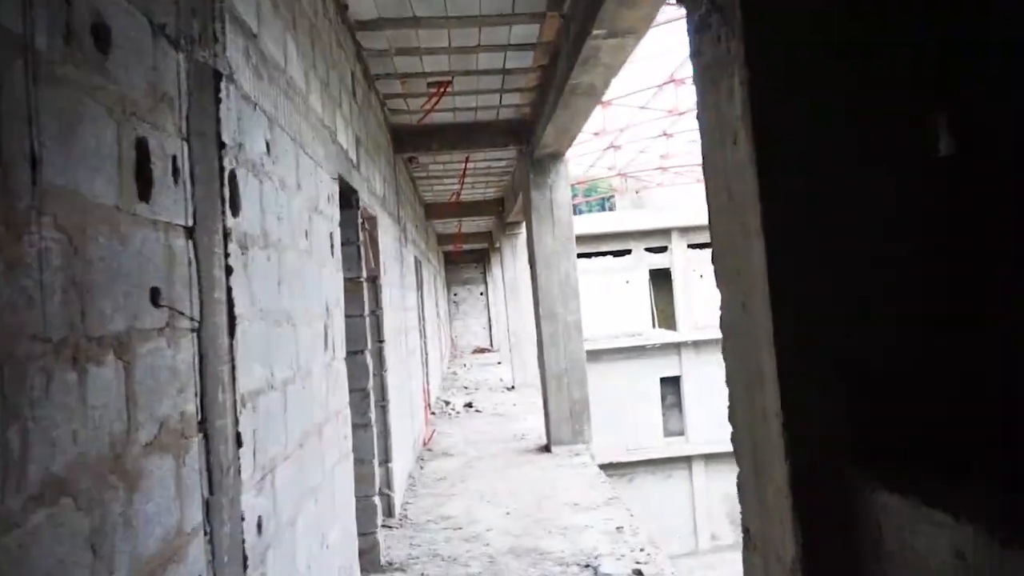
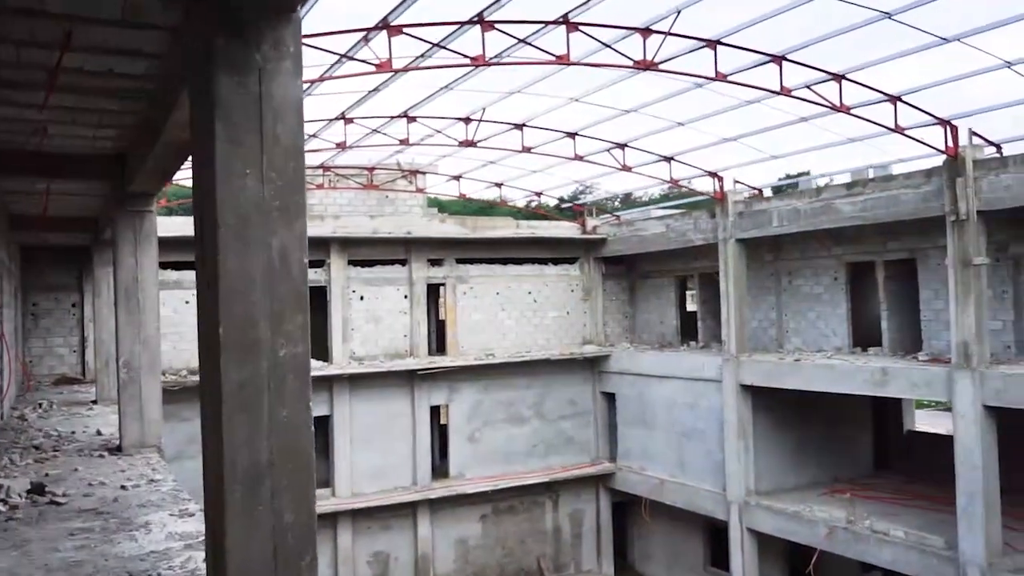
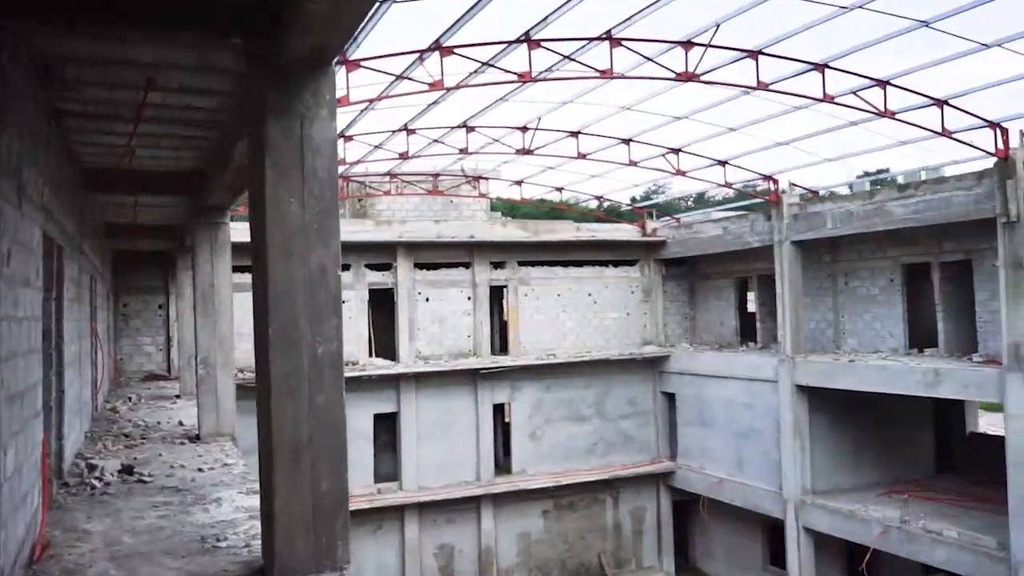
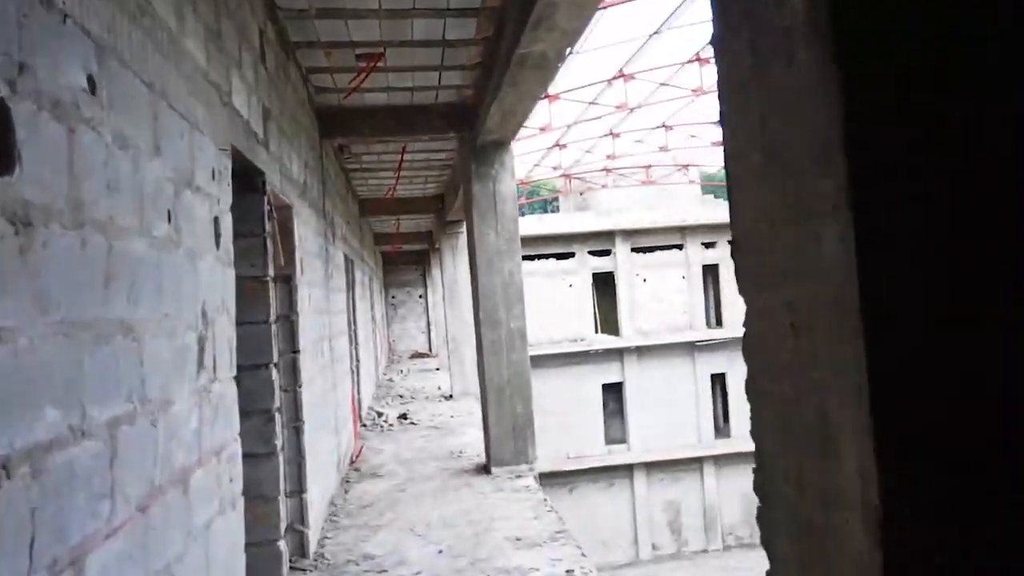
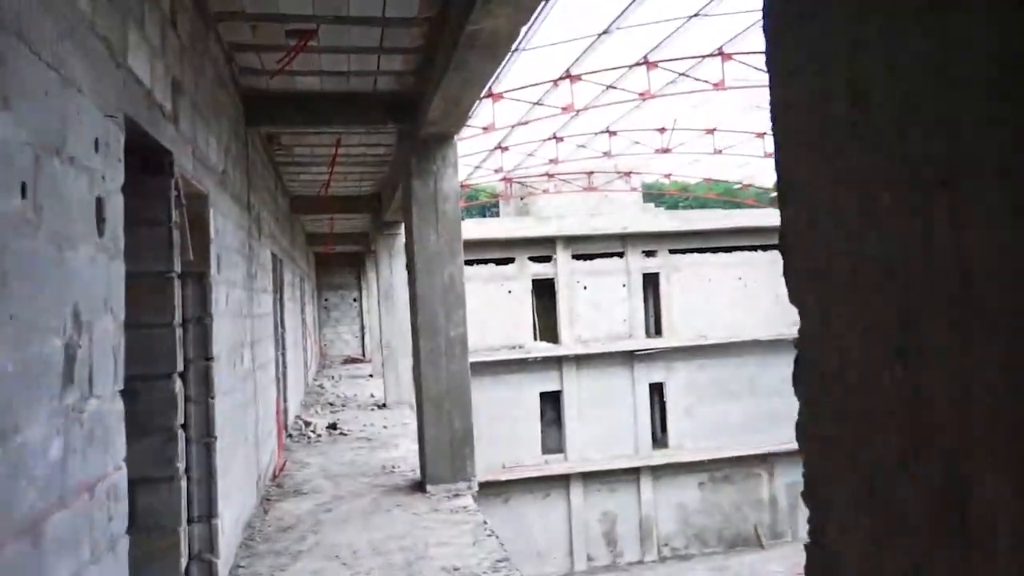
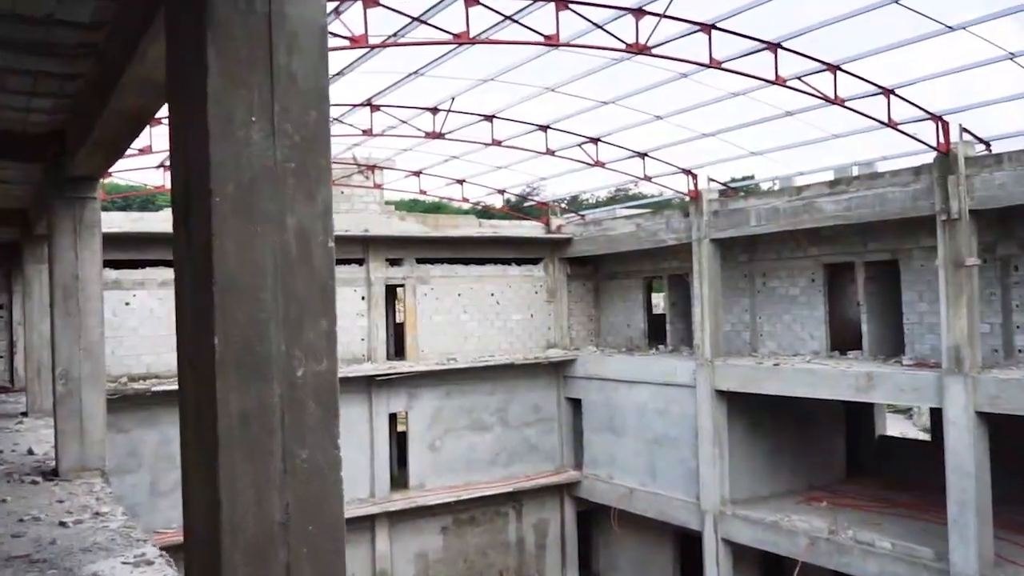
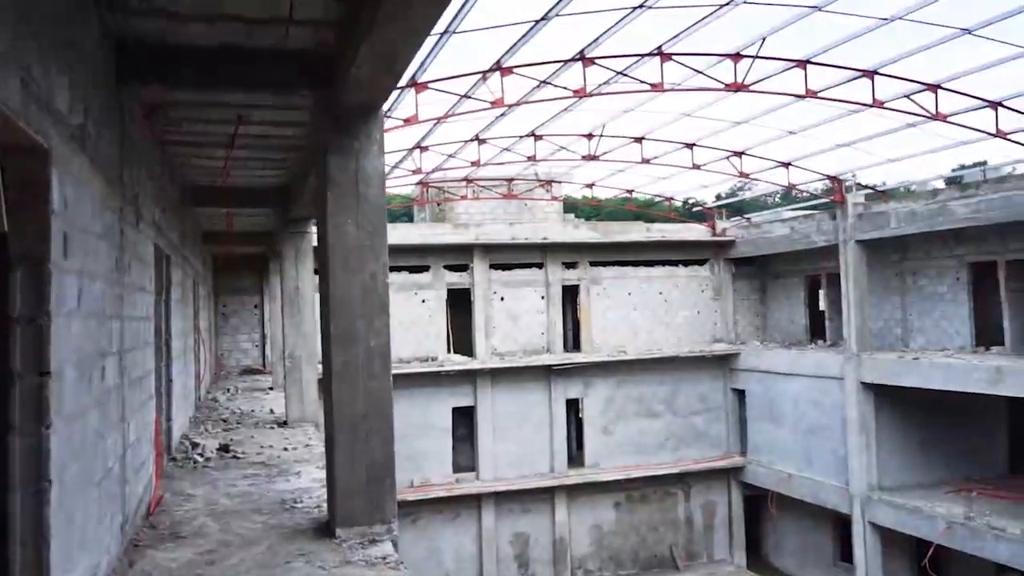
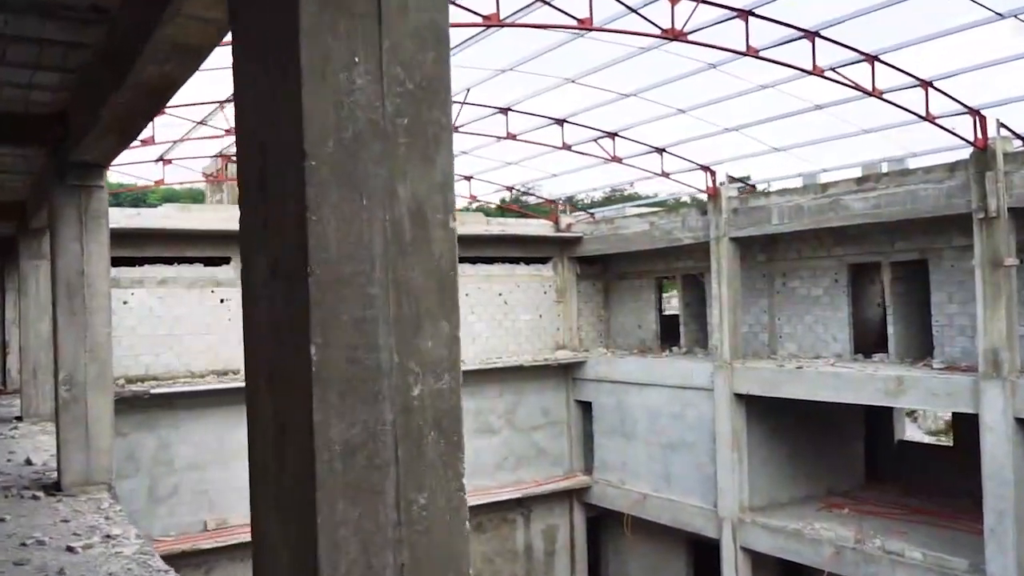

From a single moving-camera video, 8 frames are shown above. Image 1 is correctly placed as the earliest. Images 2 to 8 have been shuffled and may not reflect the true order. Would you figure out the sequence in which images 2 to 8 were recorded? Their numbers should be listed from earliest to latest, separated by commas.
4, 5, 7, 3, 2, 6, 8
